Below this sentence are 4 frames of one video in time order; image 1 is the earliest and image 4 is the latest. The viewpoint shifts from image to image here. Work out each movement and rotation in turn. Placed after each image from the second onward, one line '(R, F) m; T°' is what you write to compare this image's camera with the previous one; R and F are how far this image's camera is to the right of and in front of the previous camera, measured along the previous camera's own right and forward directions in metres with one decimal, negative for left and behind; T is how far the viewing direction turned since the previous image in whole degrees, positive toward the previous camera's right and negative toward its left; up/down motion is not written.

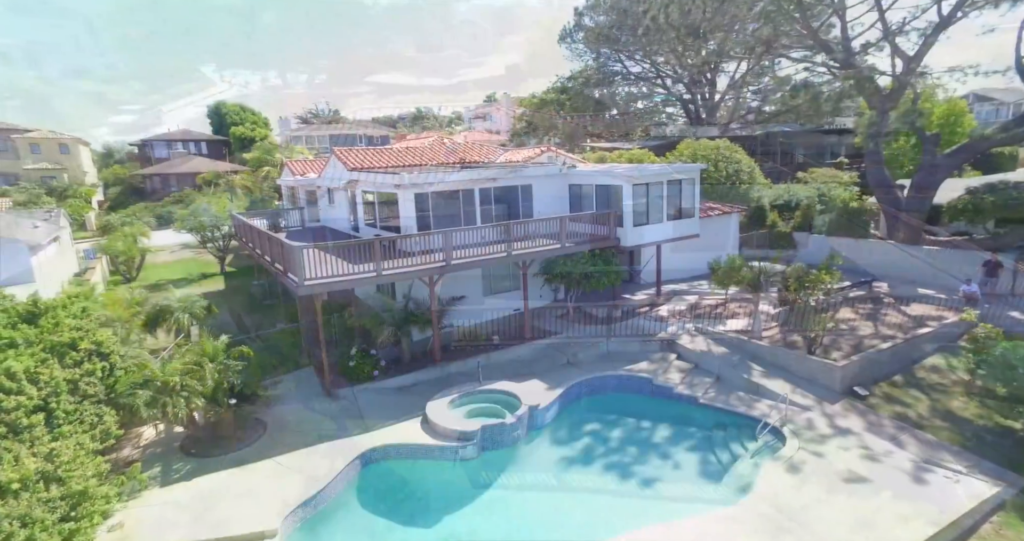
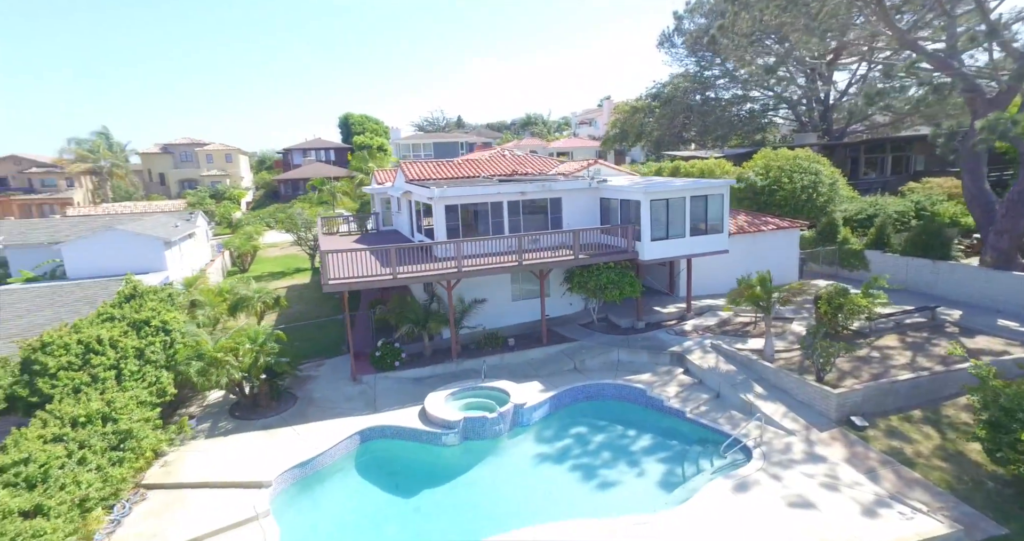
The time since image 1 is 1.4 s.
(+2.9, -0.9) m; -12°
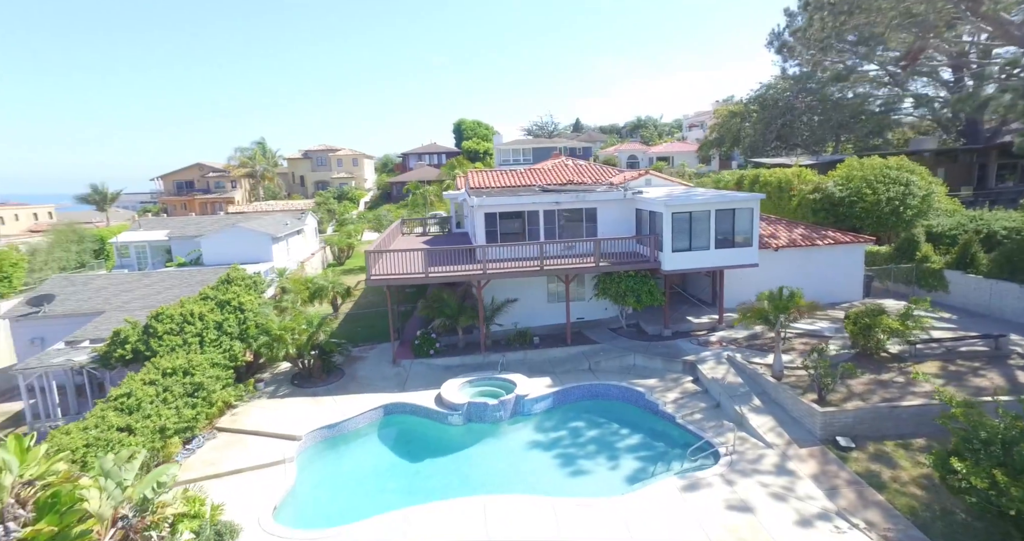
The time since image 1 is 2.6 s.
(+2.9, -1.2) m; -12°
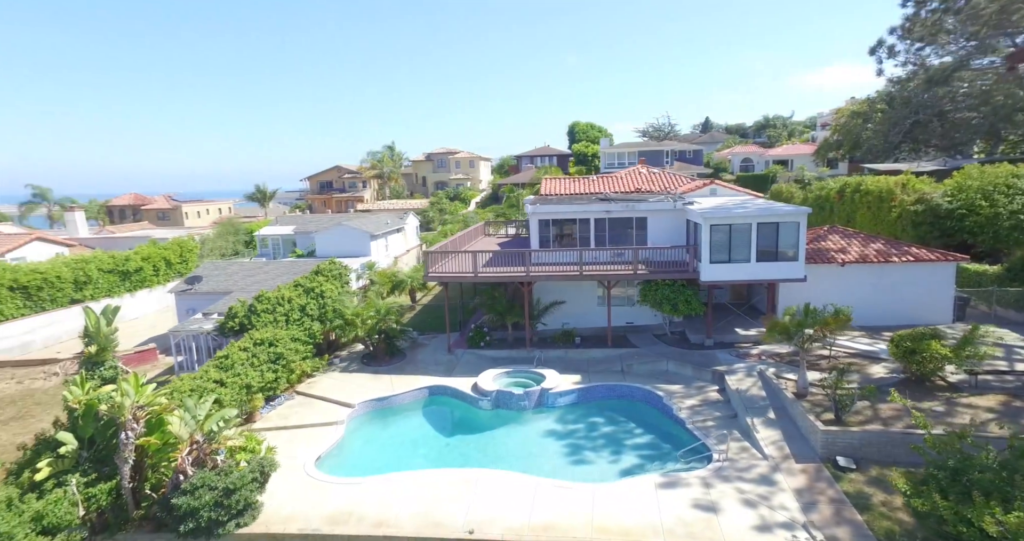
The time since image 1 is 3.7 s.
(+2.6, -1.2) m; -13°
